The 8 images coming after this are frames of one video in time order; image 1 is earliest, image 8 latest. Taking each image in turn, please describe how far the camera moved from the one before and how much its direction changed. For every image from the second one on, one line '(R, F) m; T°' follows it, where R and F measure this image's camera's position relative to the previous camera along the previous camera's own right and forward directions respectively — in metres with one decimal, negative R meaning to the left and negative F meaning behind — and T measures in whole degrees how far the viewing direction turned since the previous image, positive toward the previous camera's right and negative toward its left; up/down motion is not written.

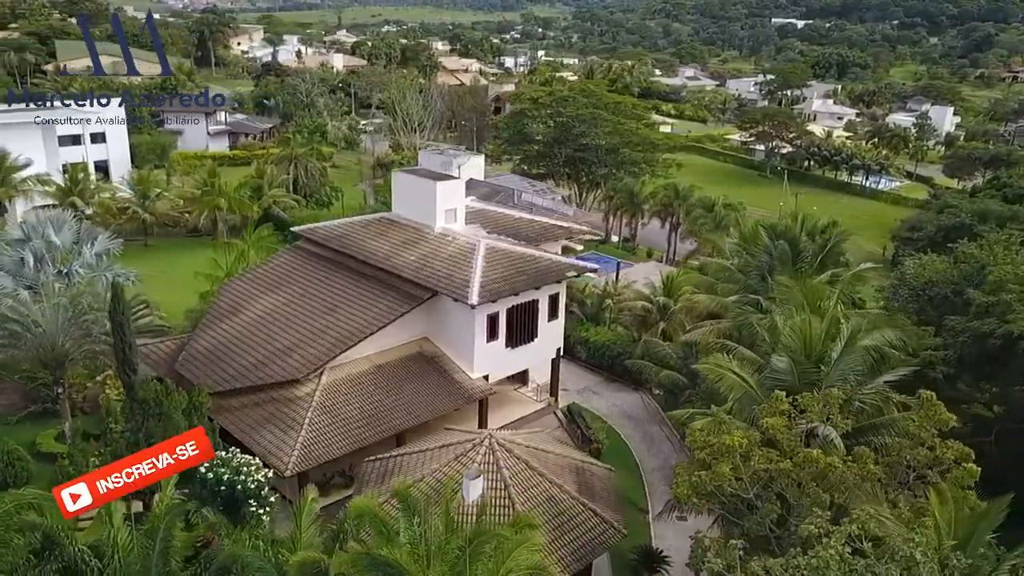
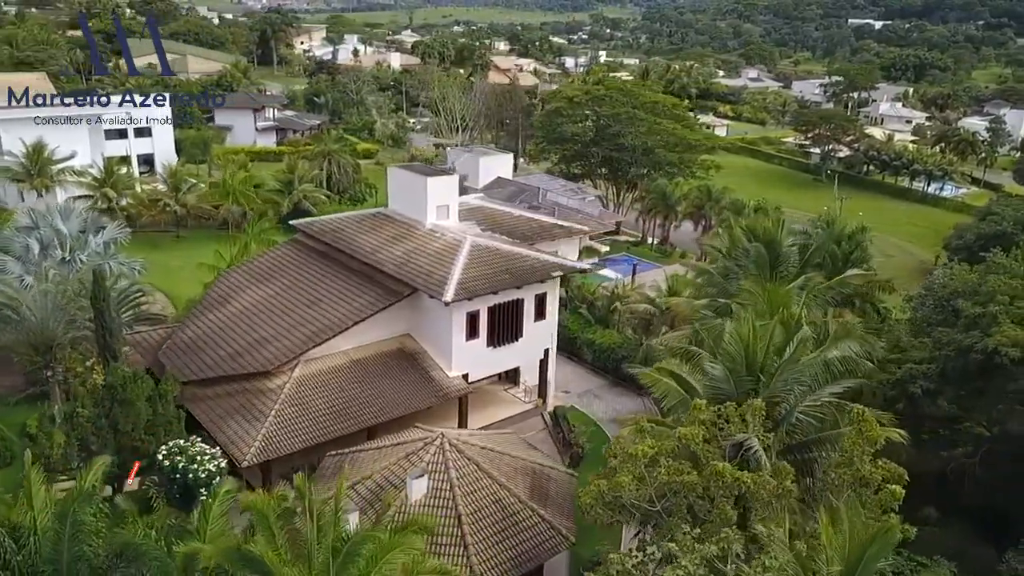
(+2.4, +0.5) m; -4°
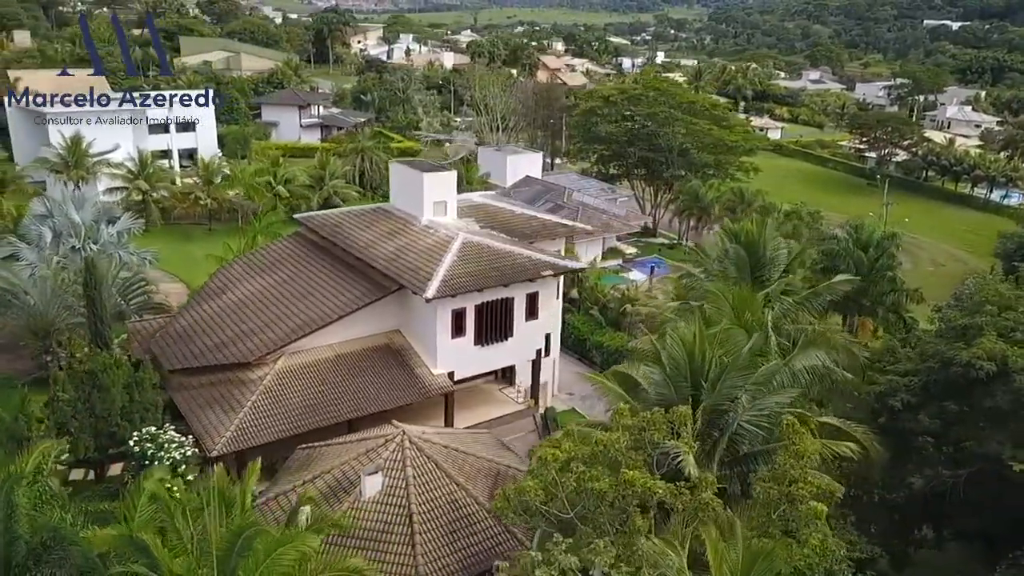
(+2.1, +0.4) m; -4°
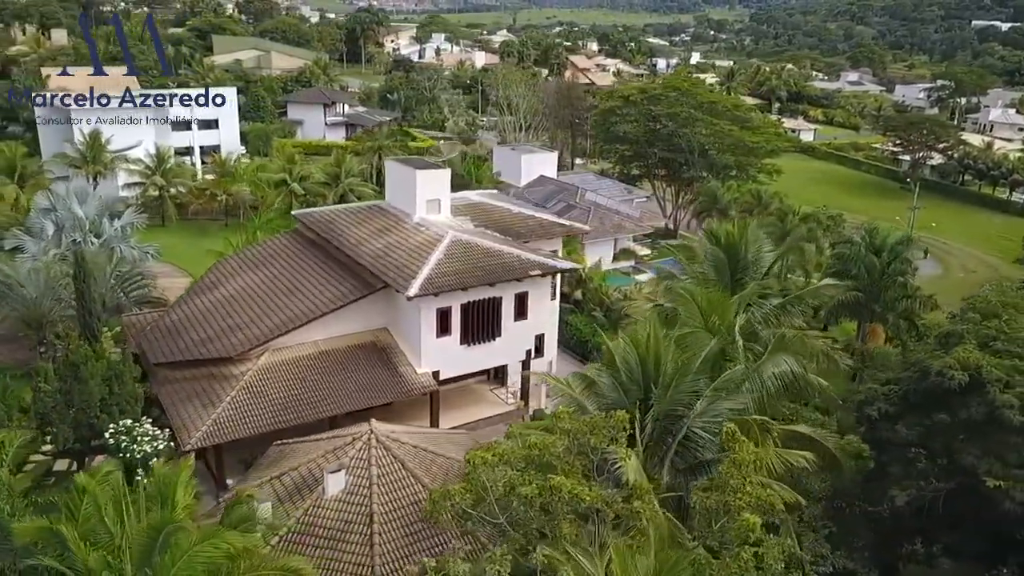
(+1.4, +0.3) m; -2°
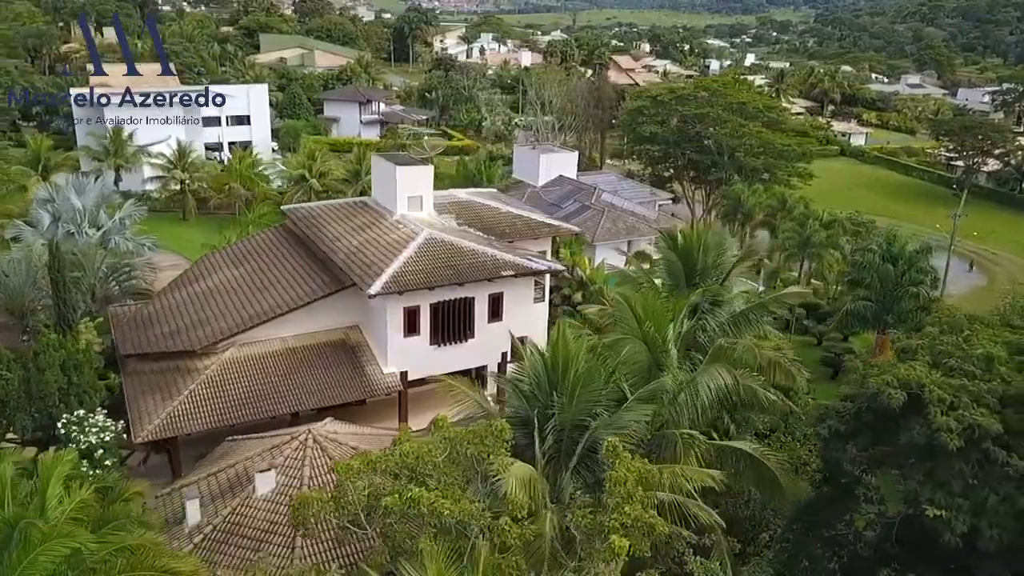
(+2.4, +0.7) m; -4°
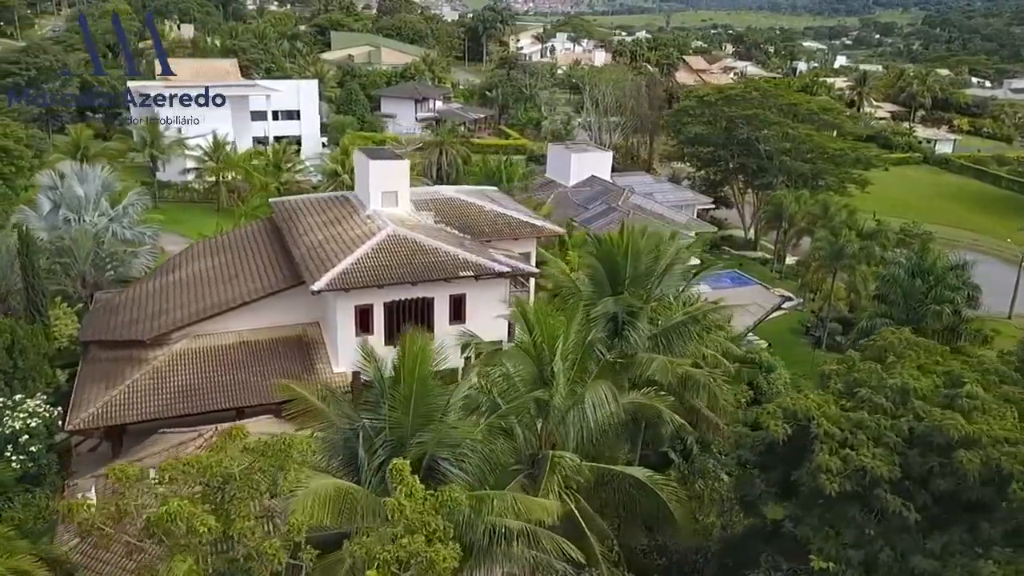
(+3.5, +1.3) m; -6°
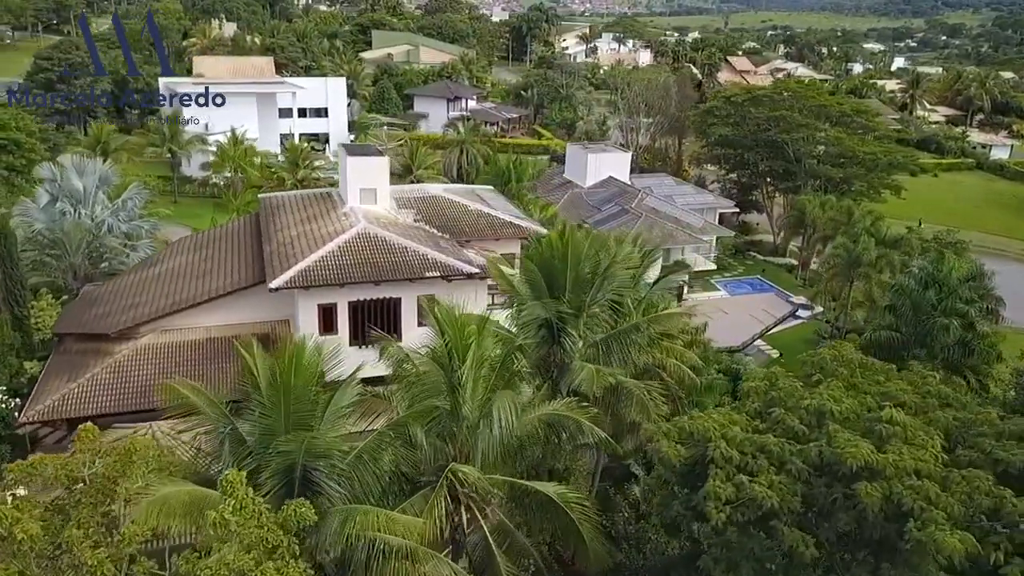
(+2.2, +0.8) m; -4°
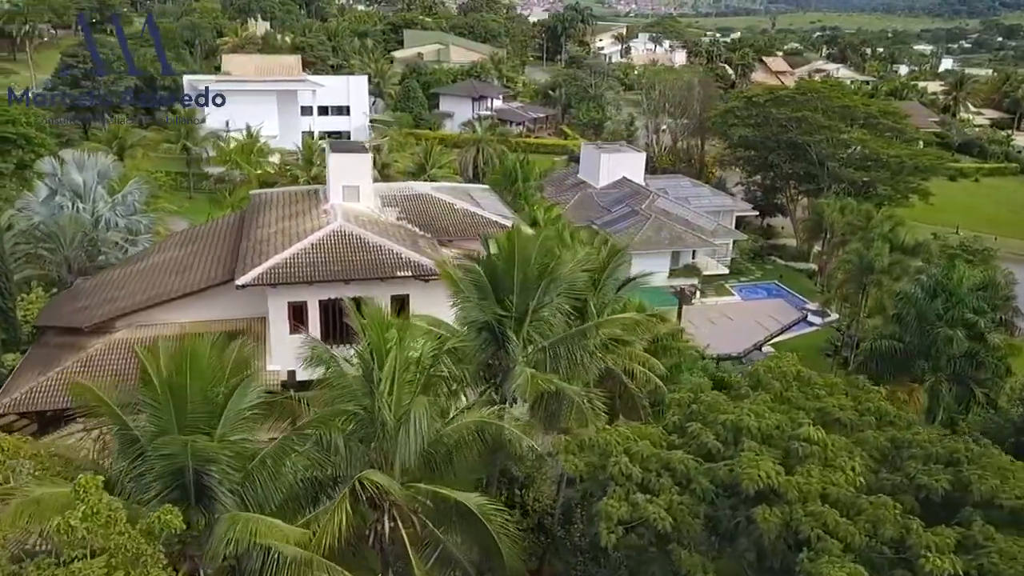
(+1.8, +0.6) m; -3°
